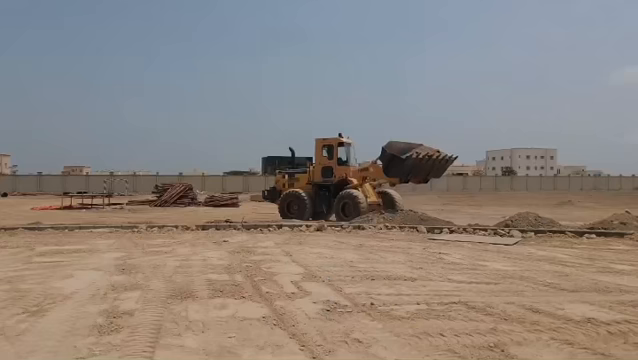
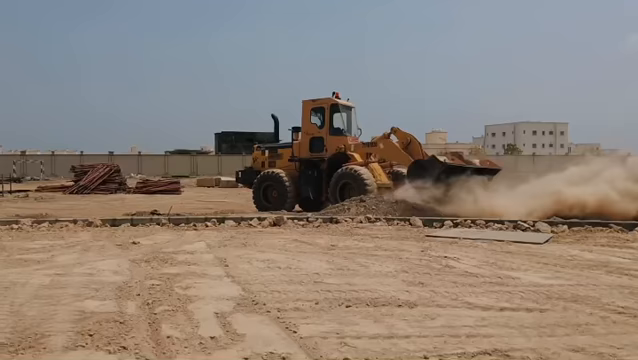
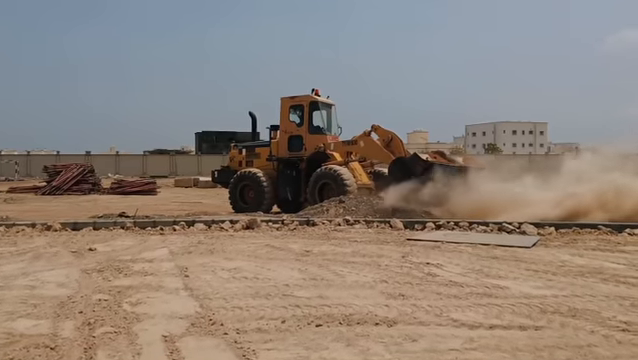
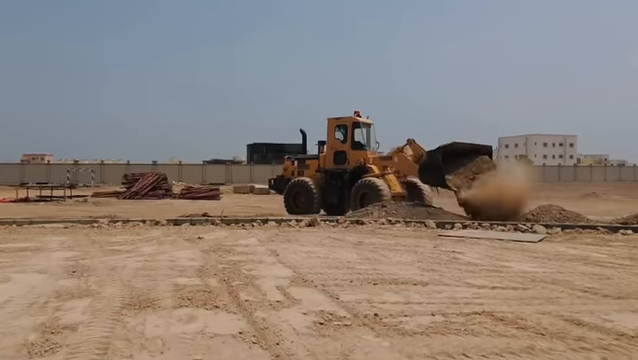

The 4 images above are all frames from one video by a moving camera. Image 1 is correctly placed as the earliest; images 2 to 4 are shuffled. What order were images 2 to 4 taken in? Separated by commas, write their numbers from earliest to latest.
4, 2, 3
